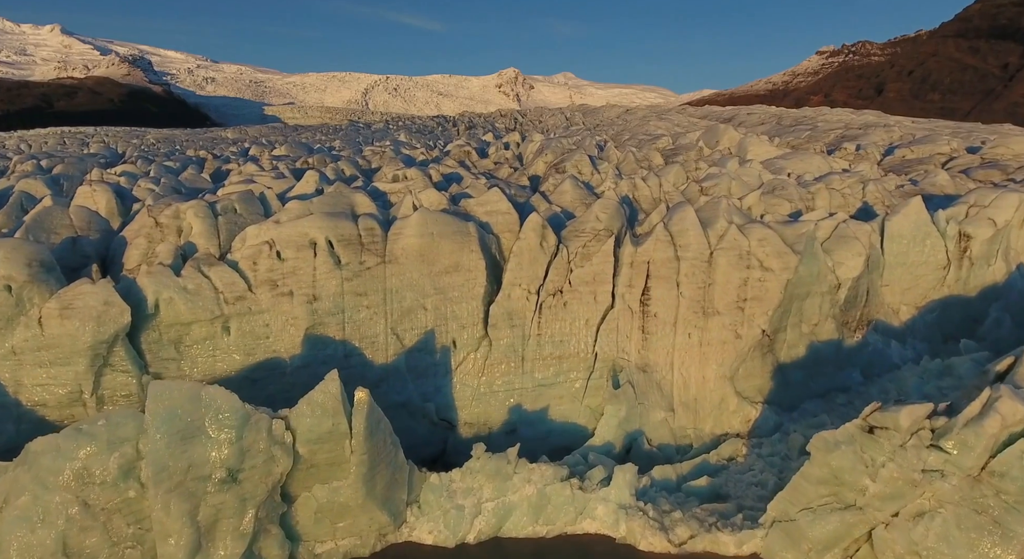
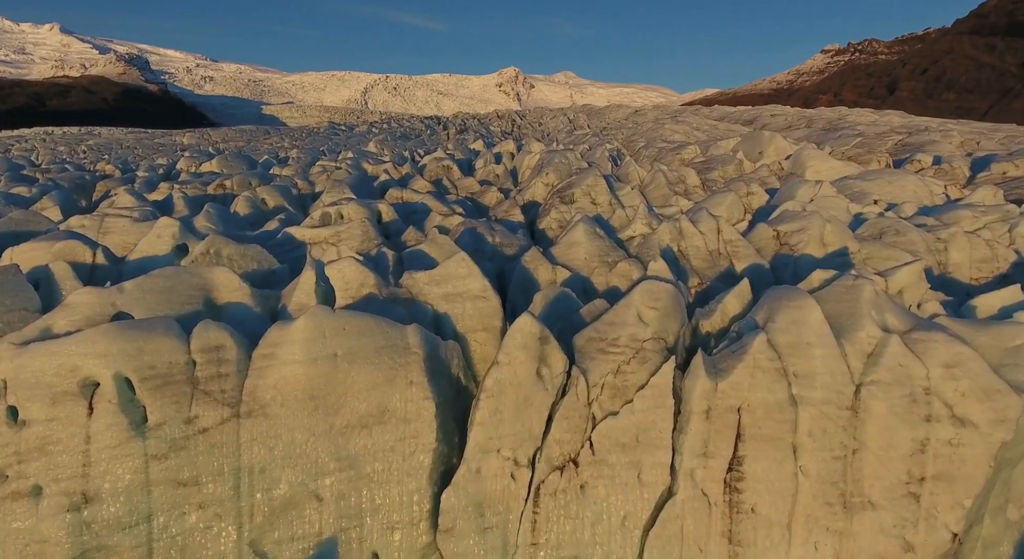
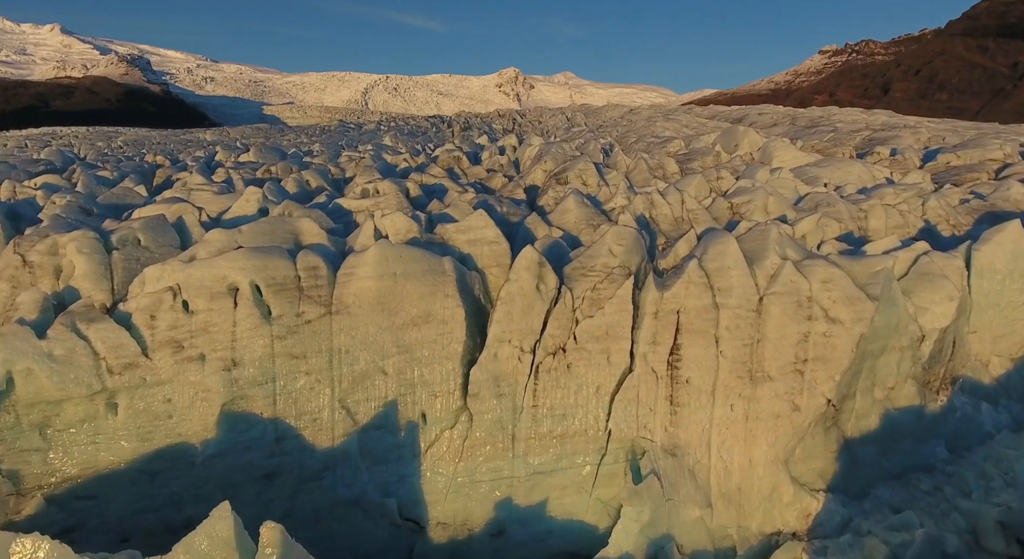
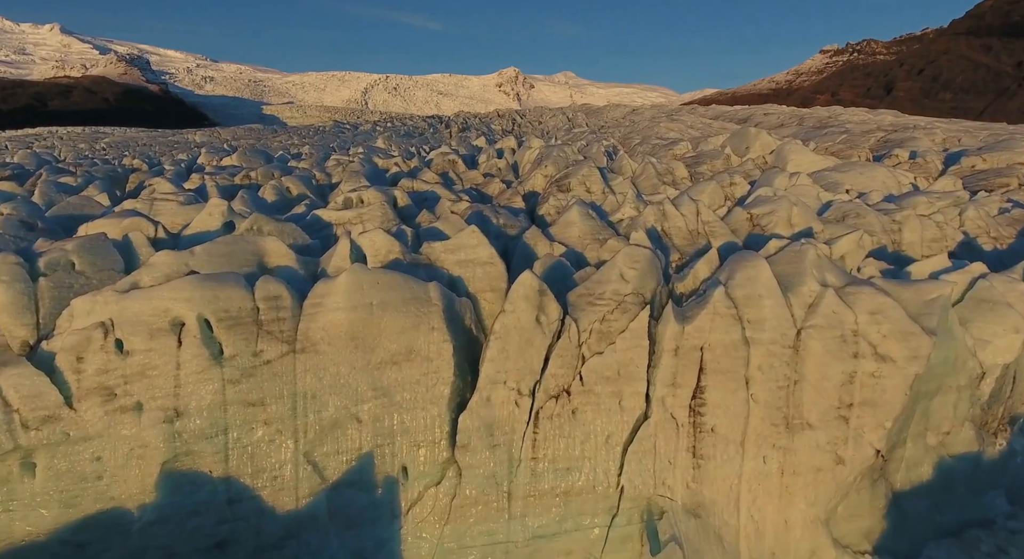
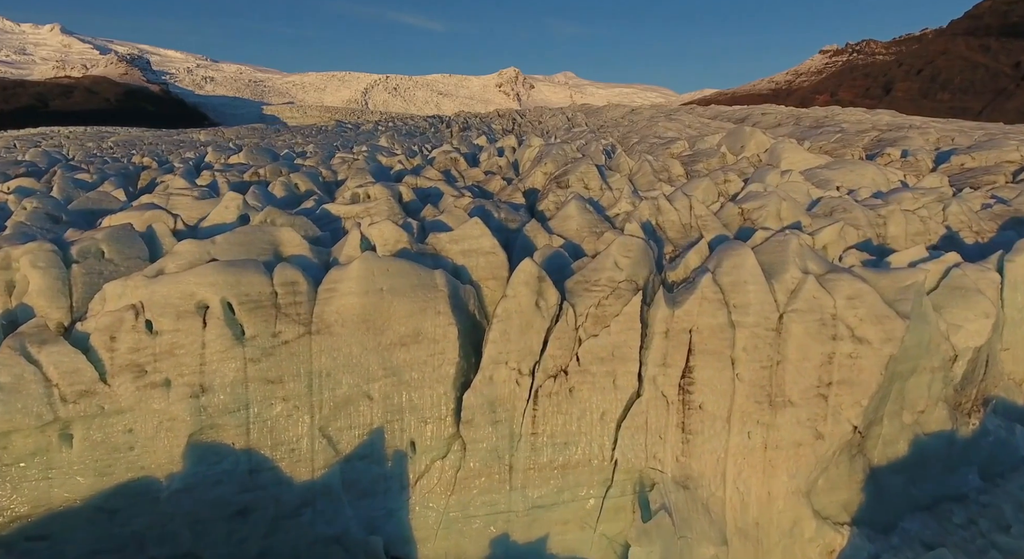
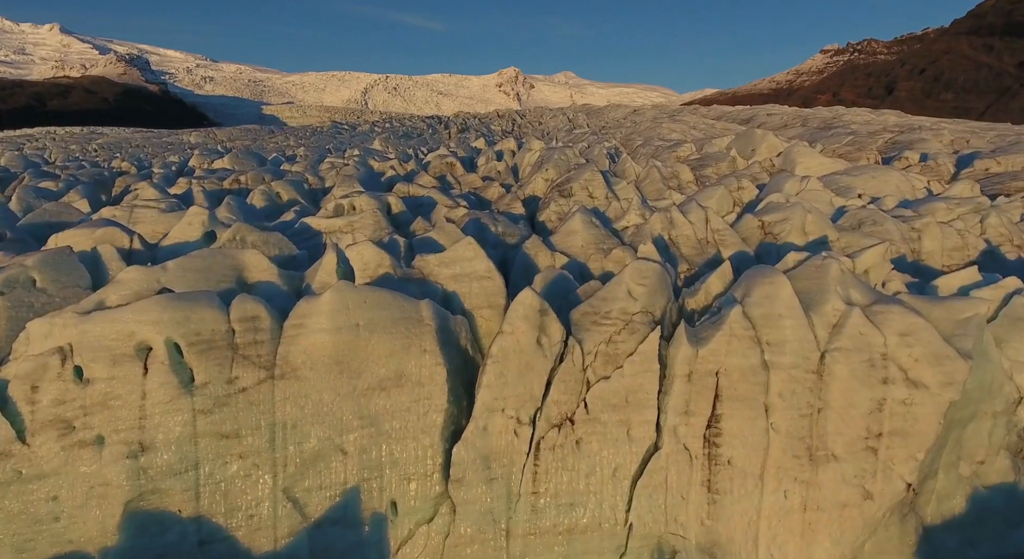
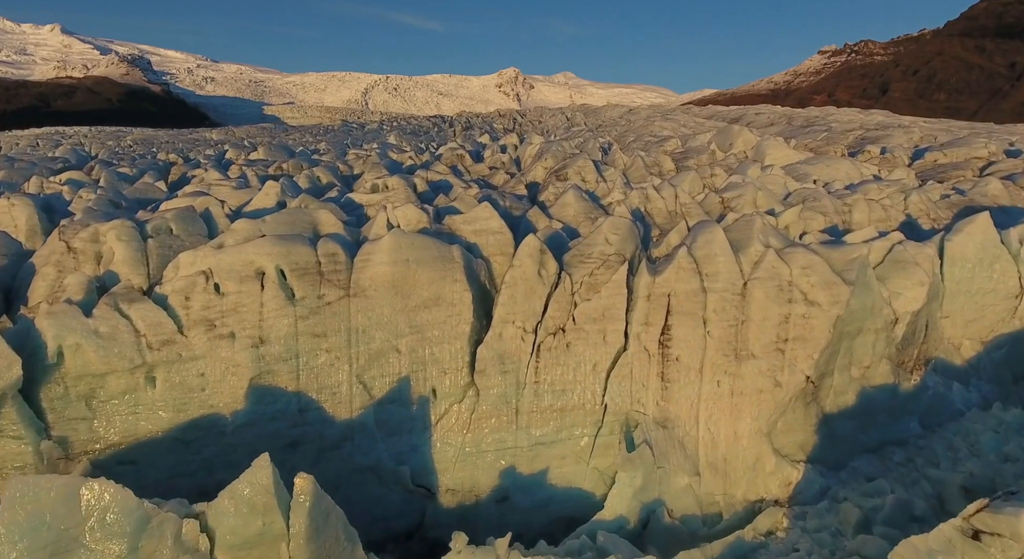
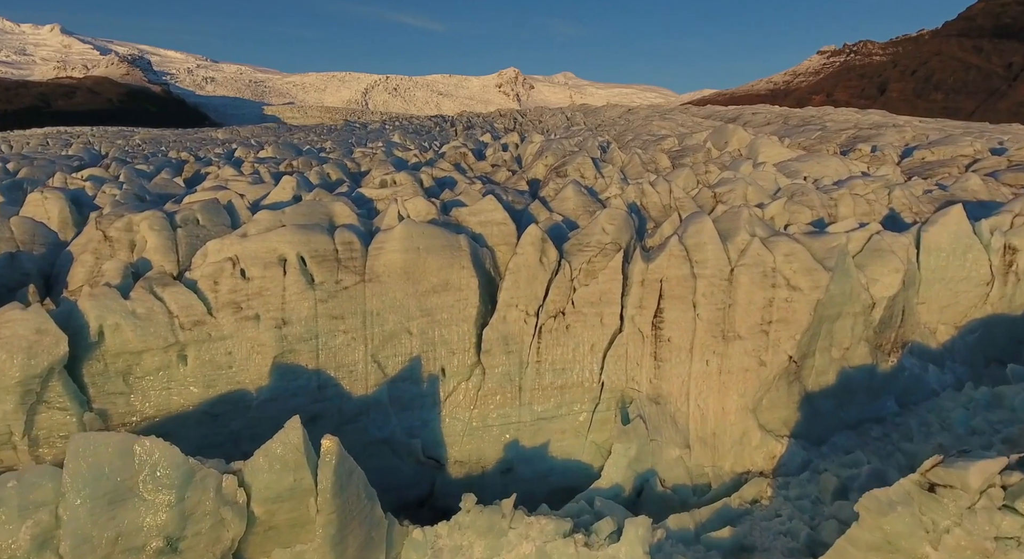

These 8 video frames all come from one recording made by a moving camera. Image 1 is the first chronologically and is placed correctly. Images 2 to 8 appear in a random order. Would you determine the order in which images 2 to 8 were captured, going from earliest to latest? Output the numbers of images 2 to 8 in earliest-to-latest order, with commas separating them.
8, 7, 3, 5, 4, 6, 2
